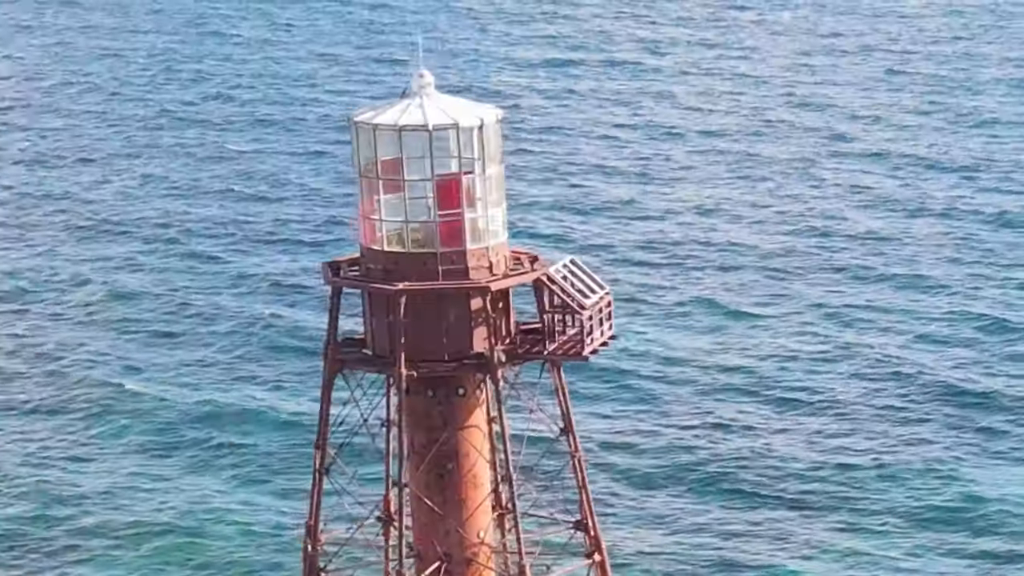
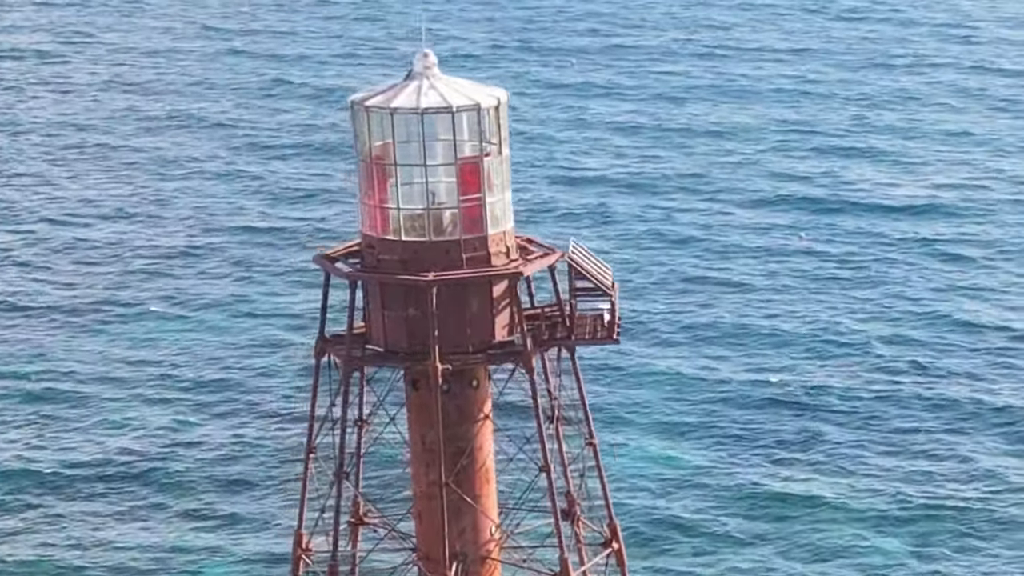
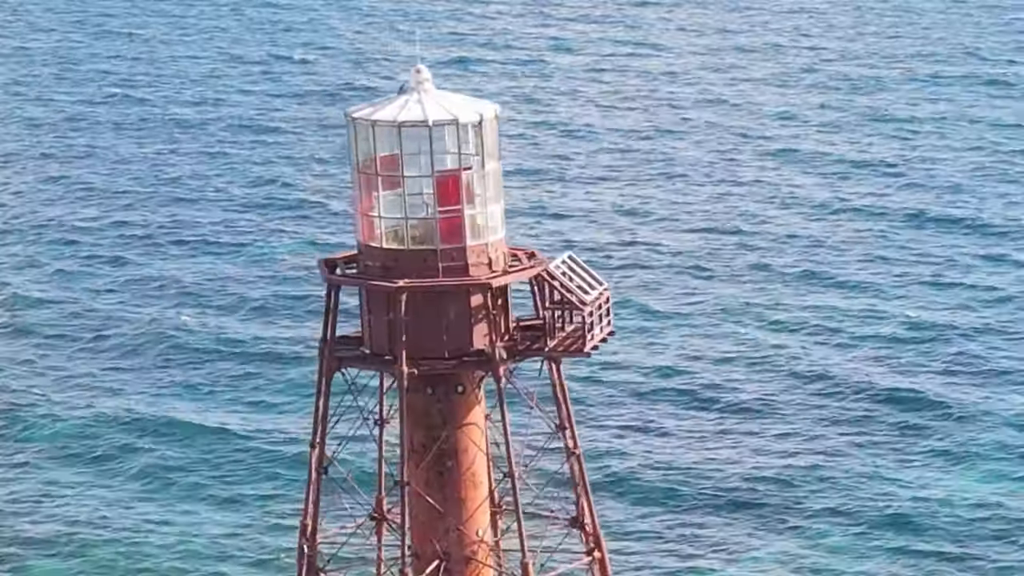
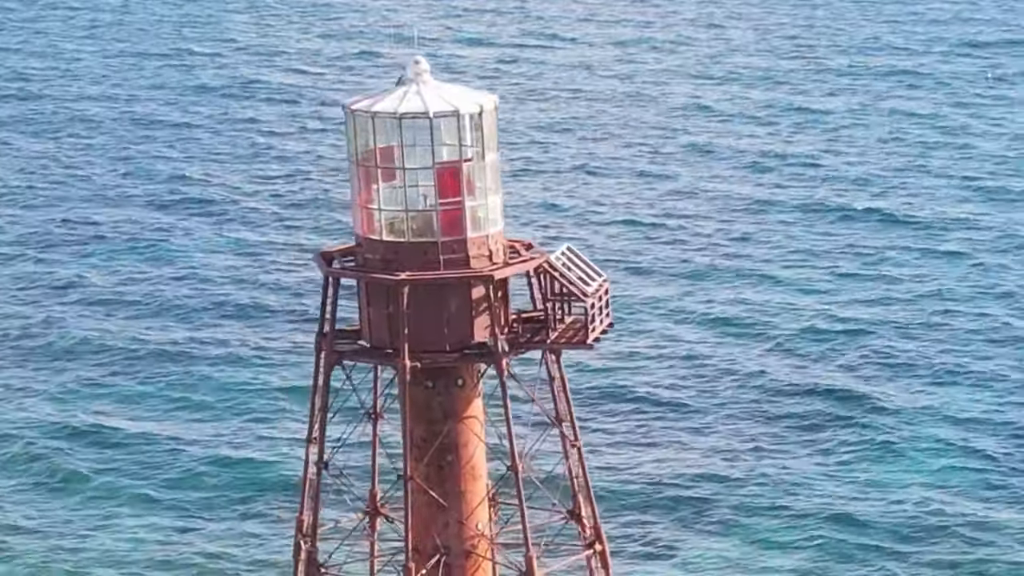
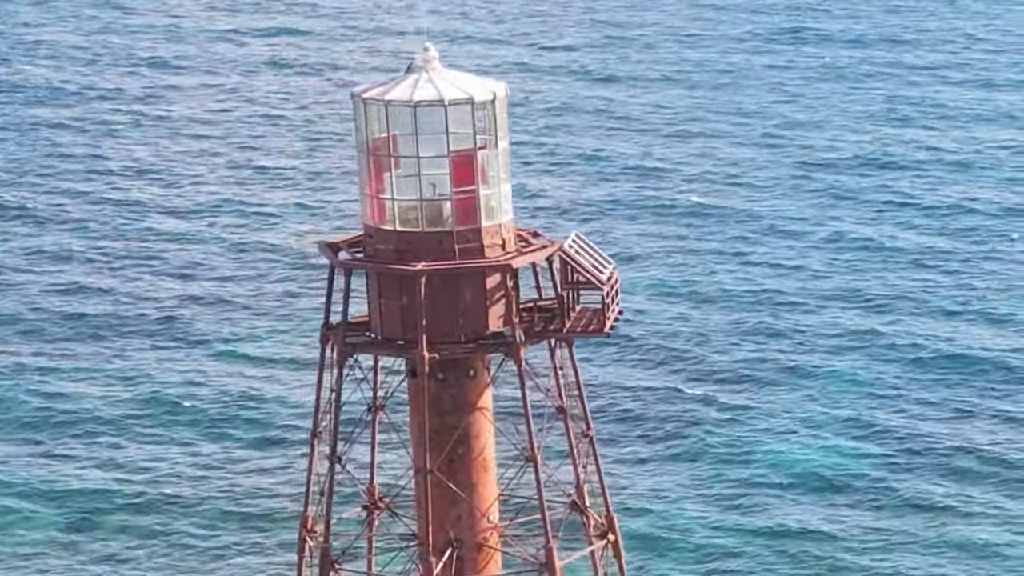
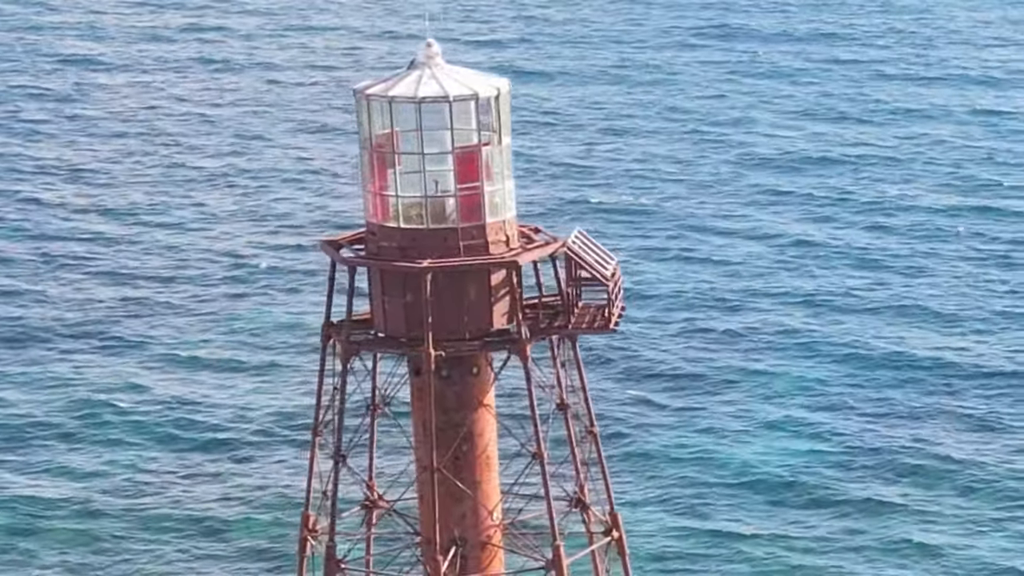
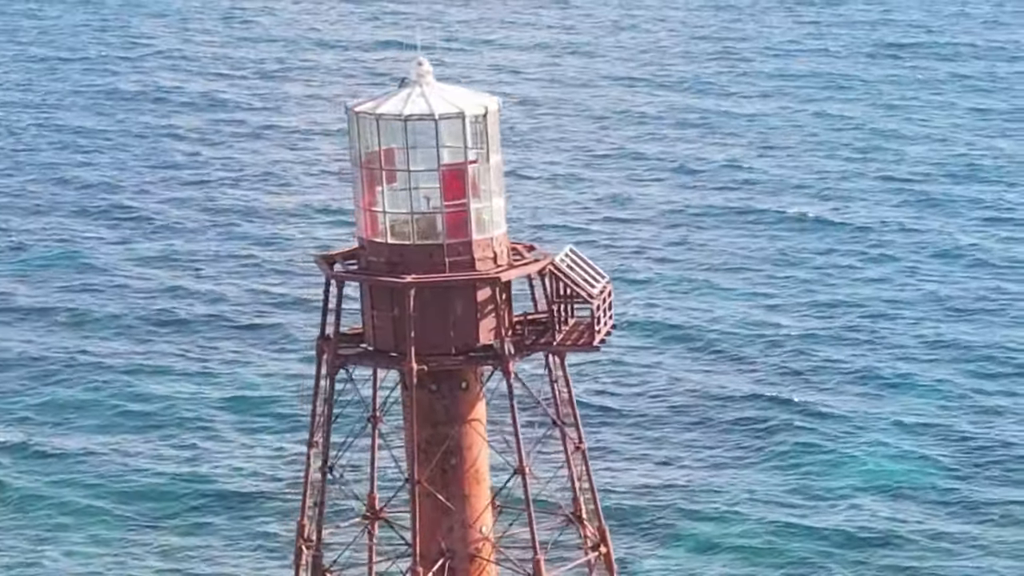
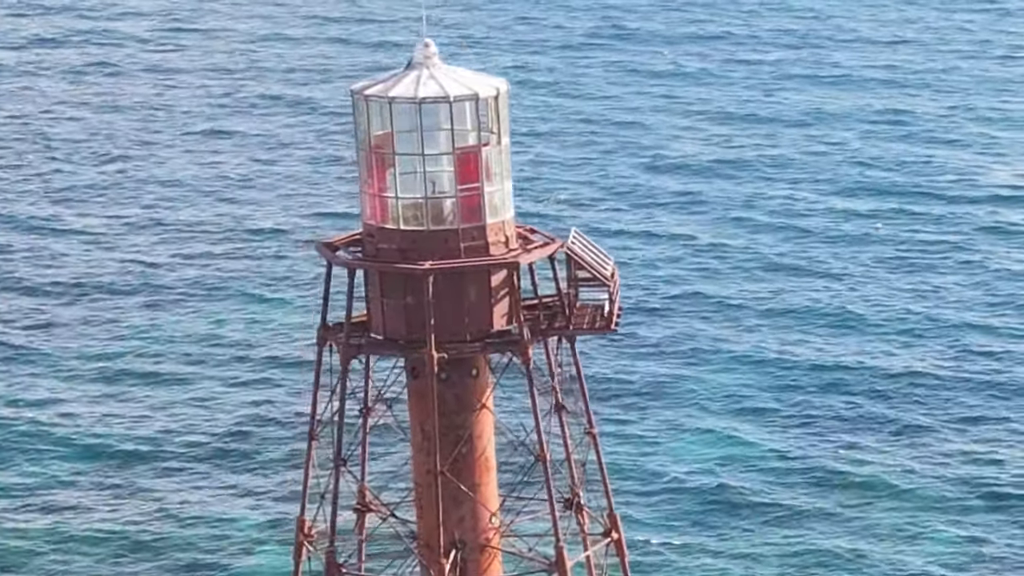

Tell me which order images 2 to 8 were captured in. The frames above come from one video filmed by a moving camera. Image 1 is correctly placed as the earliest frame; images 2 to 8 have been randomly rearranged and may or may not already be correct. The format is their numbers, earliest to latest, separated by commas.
3, 4, 7, 5, 6, 8, 2
